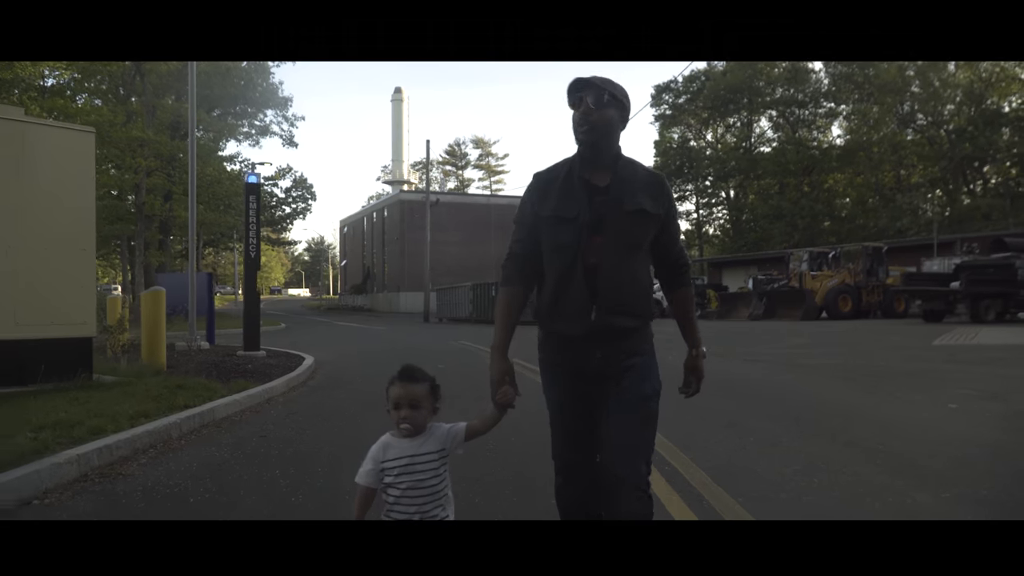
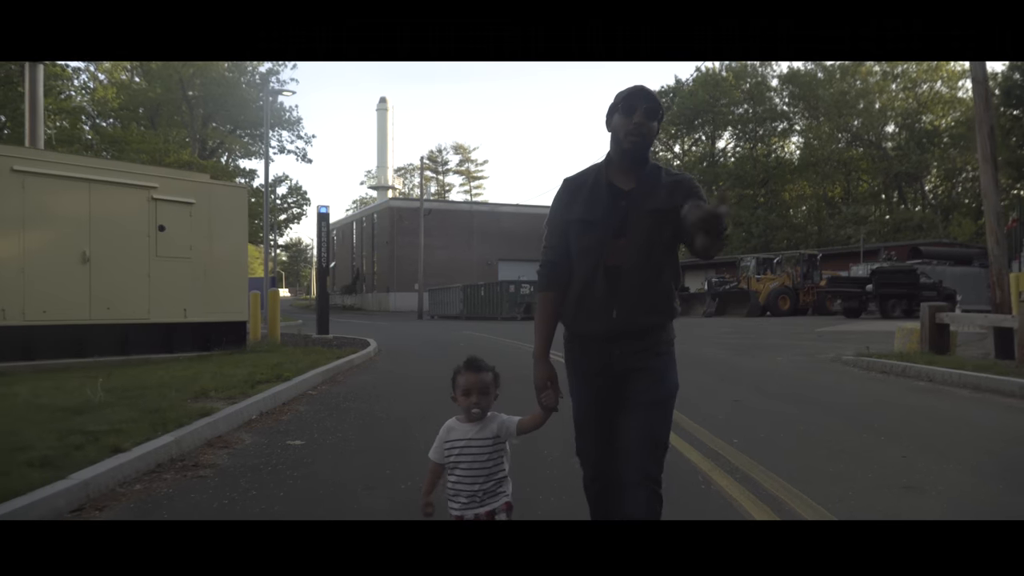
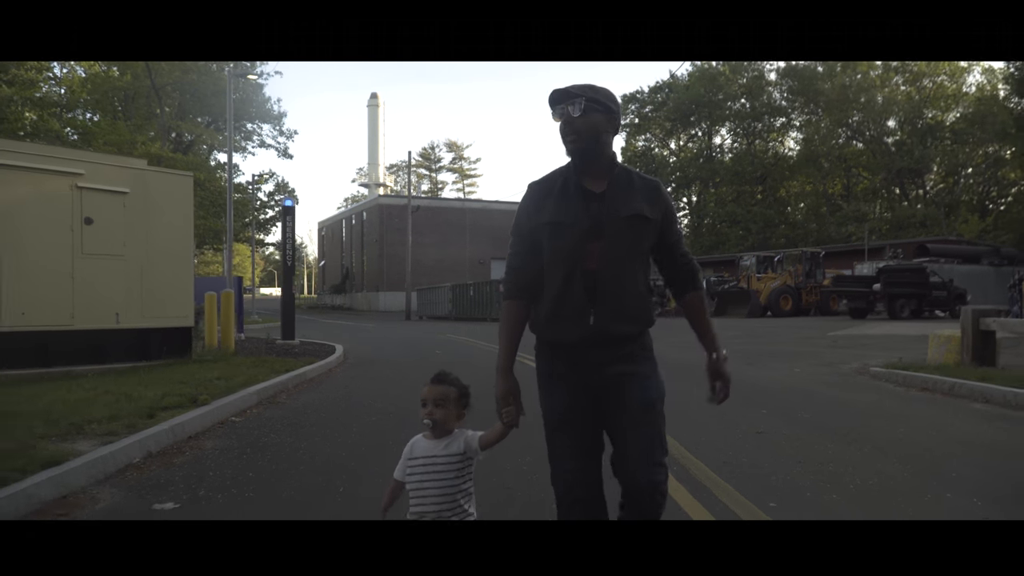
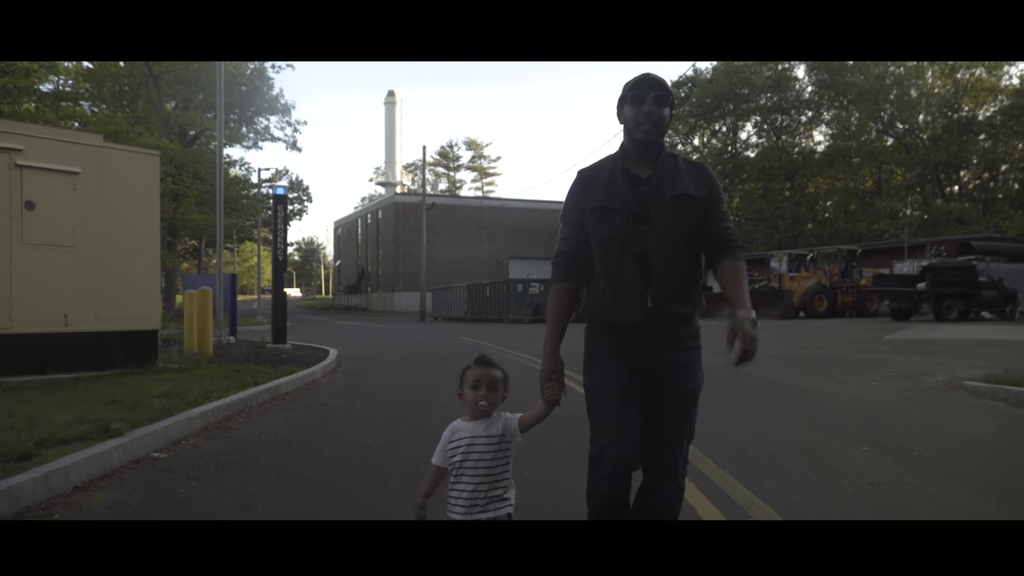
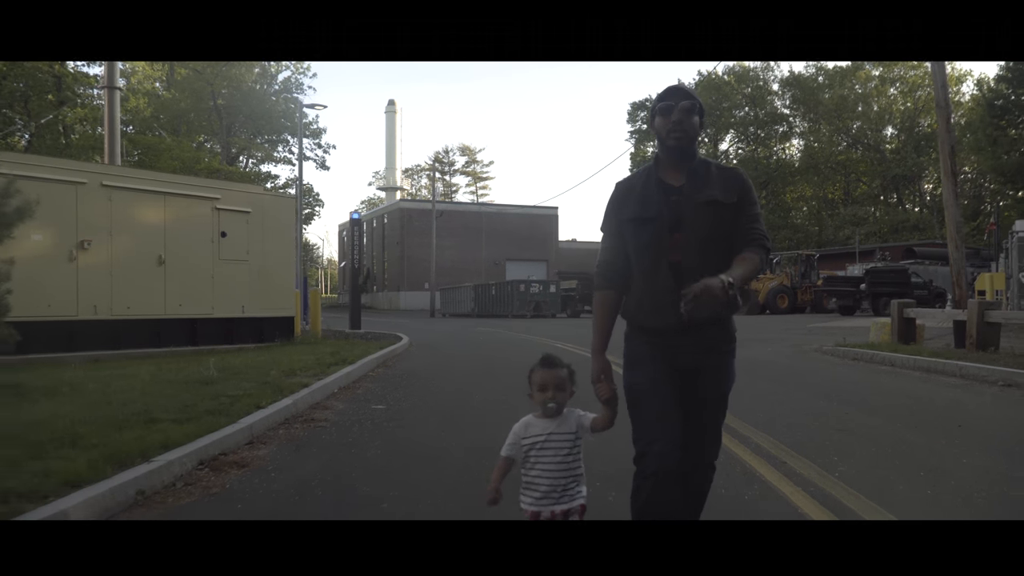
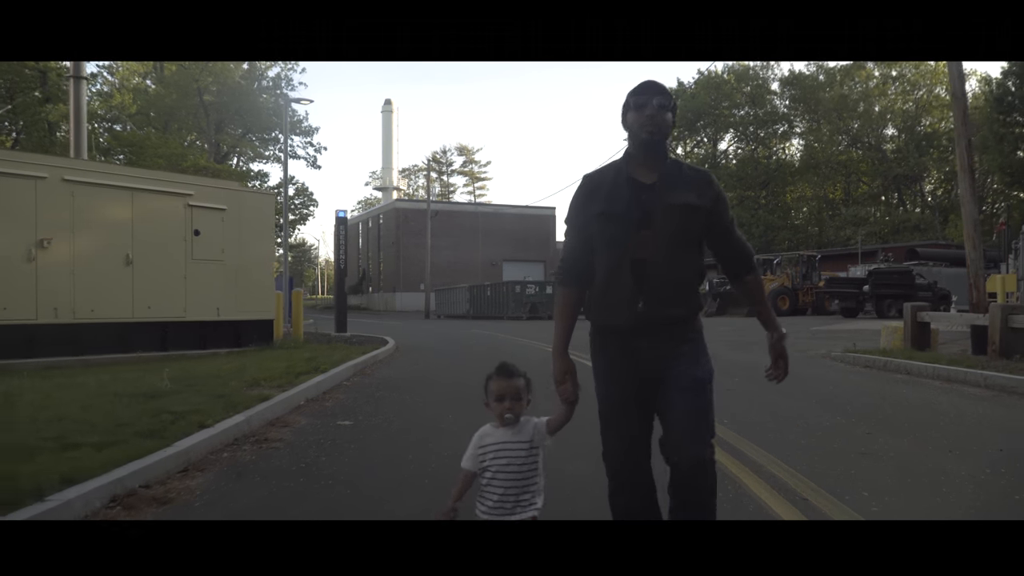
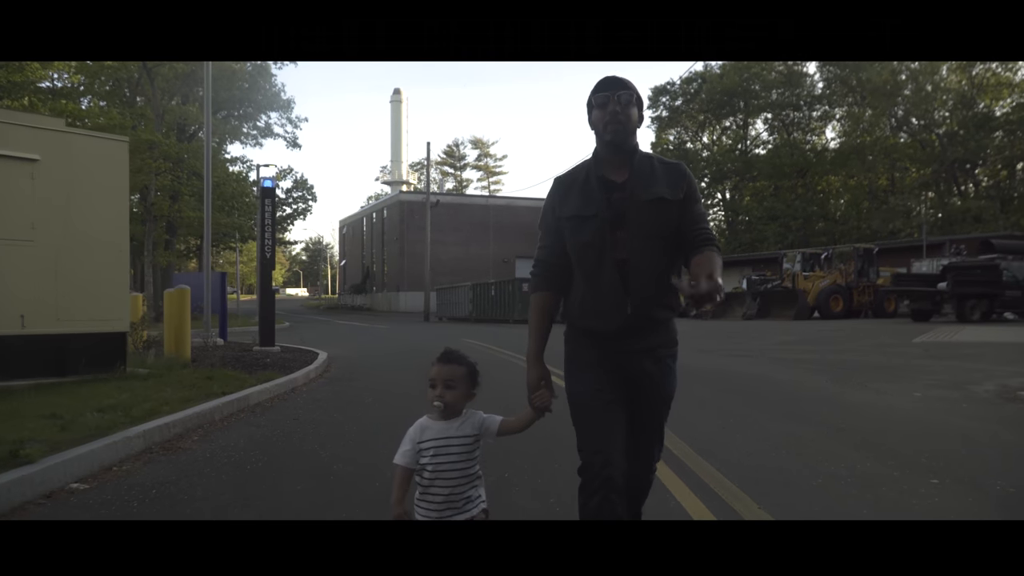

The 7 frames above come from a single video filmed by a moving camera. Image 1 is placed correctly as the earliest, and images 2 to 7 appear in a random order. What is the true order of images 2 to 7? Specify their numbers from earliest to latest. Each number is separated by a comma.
7, 4, 3, 2, 6, 5
